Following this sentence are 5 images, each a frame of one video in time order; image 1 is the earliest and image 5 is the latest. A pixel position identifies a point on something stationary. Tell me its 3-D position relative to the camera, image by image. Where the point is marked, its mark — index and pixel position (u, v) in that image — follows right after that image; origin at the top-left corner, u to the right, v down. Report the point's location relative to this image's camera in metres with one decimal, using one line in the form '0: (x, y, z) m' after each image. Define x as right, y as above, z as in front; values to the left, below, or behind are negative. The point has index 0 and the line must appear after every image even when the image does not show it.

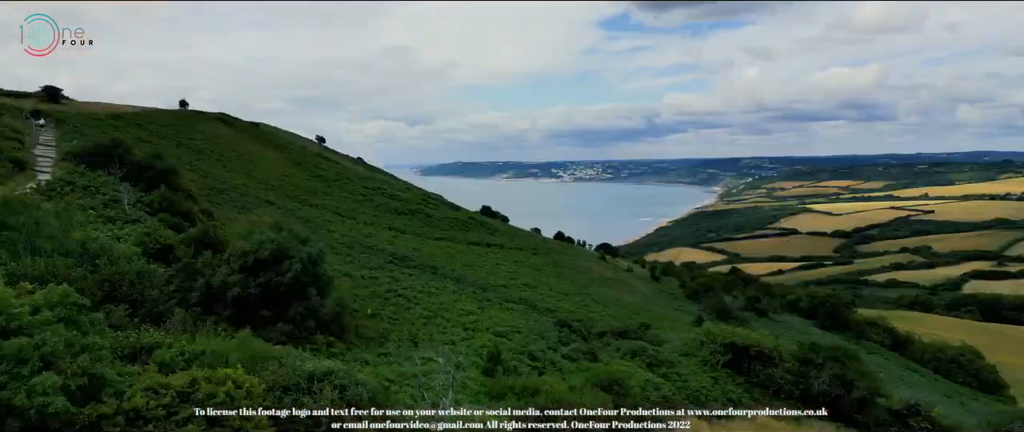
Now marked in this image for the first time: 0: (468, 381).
0: (-1.1, -5.8, +18.6) m
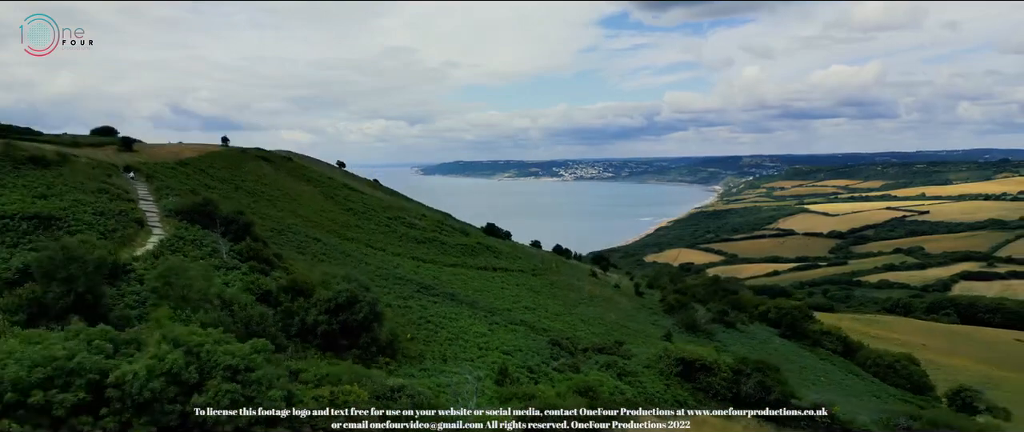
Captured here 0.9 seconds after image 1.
0: (-1.0, -6.8, +21.5) m
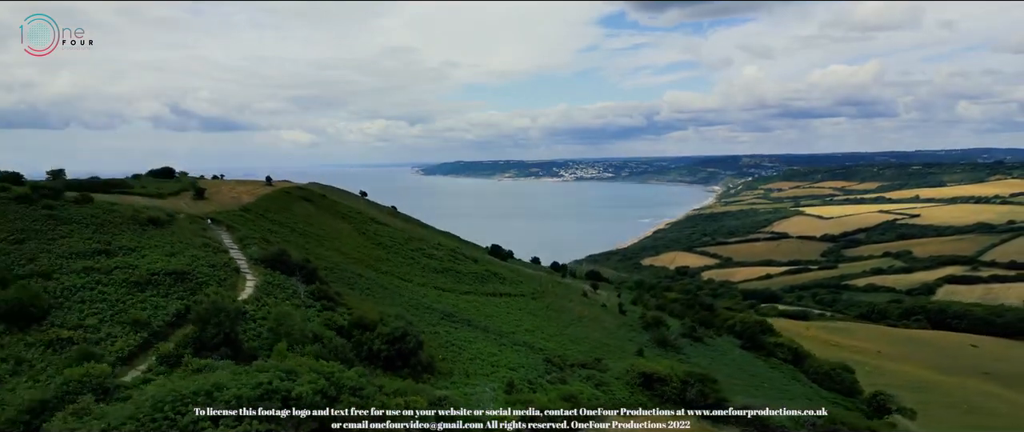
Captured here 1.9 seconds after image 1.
0: (-0.9, -8.2, +25.6) m
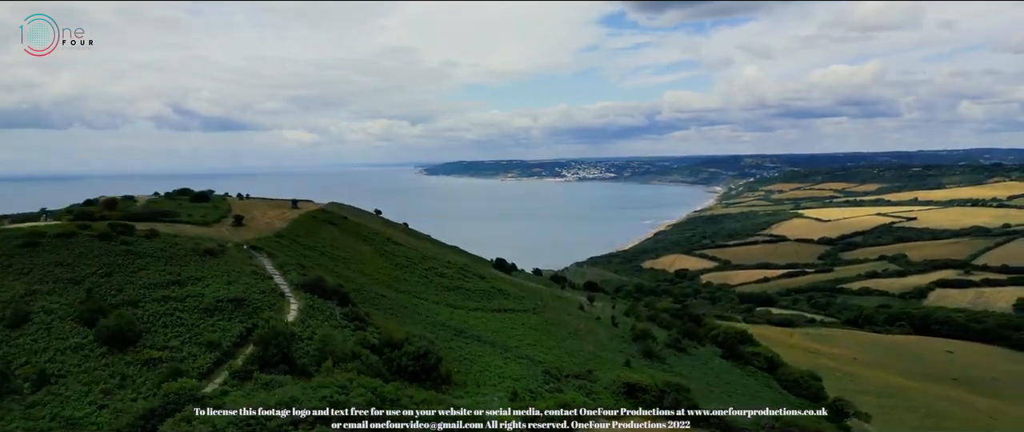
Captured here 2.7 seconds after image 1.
0: (-0.7, -9.4, +28.6) m
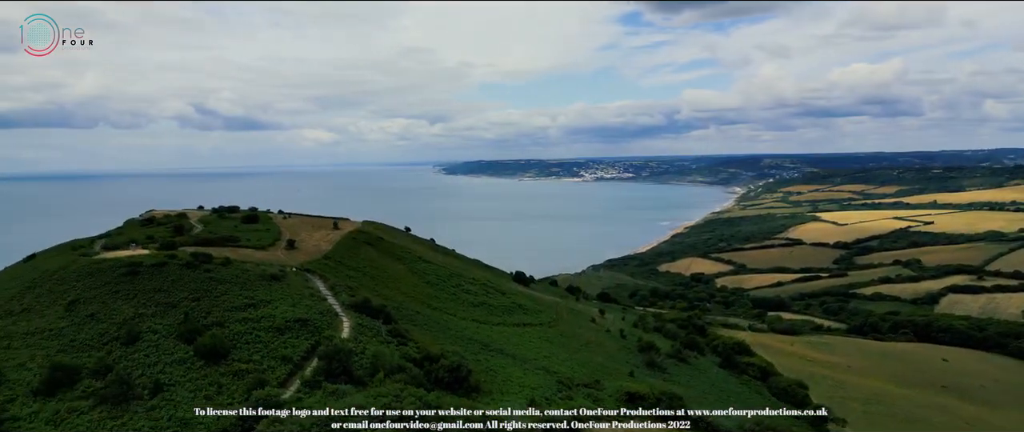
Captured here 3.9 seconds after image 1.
0: (+0.3, -10.7, +31.9) m
